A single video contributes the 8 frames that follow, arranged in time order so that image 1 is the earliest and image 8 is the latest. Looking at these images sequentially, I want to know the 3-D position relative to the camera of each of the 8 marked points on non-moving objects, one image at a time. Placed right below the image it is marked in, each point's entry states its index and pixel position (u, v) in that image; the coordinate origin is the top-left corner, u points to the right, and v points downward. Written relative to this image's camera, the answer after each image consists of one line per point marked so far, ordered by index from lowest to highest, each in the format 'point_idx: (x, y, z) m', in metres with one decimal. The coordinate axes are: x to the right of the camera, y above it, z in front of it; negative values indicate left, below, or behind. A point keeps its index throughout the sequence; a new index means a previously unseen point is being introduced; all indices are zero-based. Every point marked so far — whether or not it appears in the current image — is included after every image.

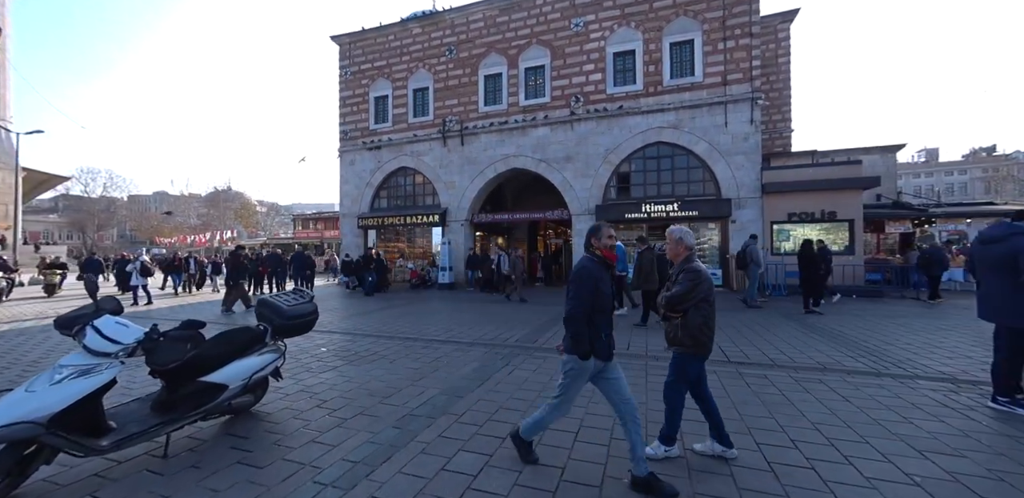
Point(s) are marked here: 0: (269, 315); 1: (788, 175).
0: (-2.4, -0.7, +4.1) m
1: (+9.9, +2.7, +14.6) m
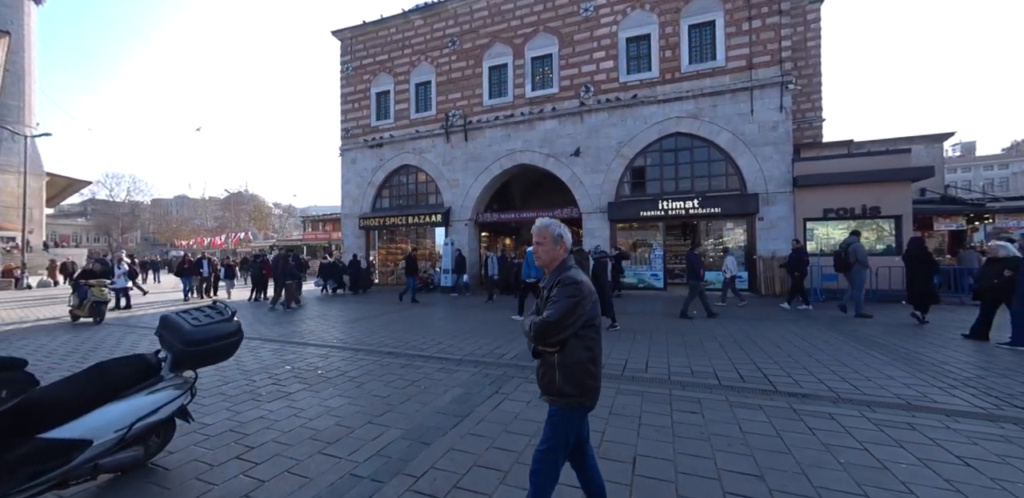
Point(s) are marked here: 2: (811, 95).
0: (-2.6, -0.7, +3.1) m
1: (+10.0, +2.7, +13.2) m
2: (+12.5, +6.4, +17.2) m
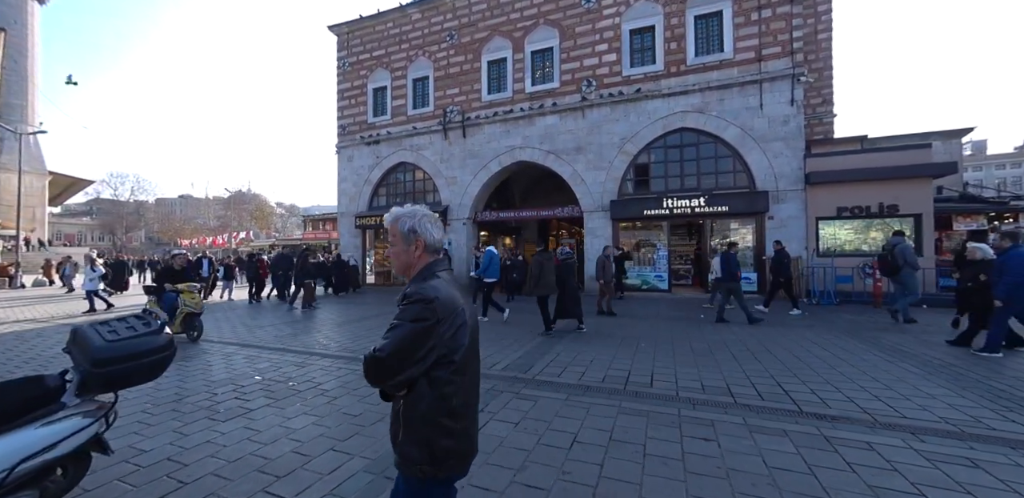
0: (-2.7, -0.7, +2.5) m
1: (+10.0, +2.7, +12.6) m
2: (+12.5, +6.4, +16.6) m
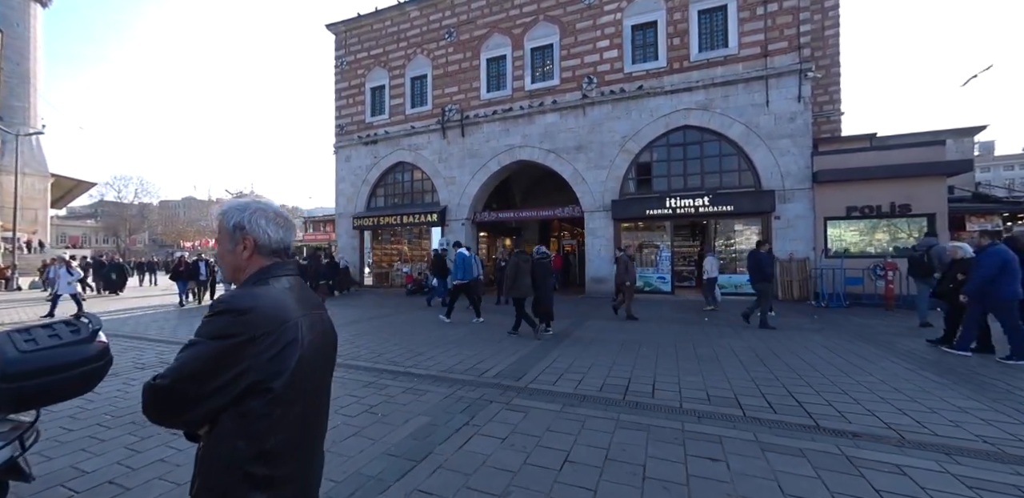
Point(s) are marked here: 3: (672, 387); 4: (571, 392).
0: (-2.8, -0.6, +2.2) m
1: (+9.9, +2.7, +12.1) m
2: (+12.5, +6.4, +16.2) m
3: (+1.8, -1.6, +4.7) m
4: (+0.7, -1.6, +4.6) m
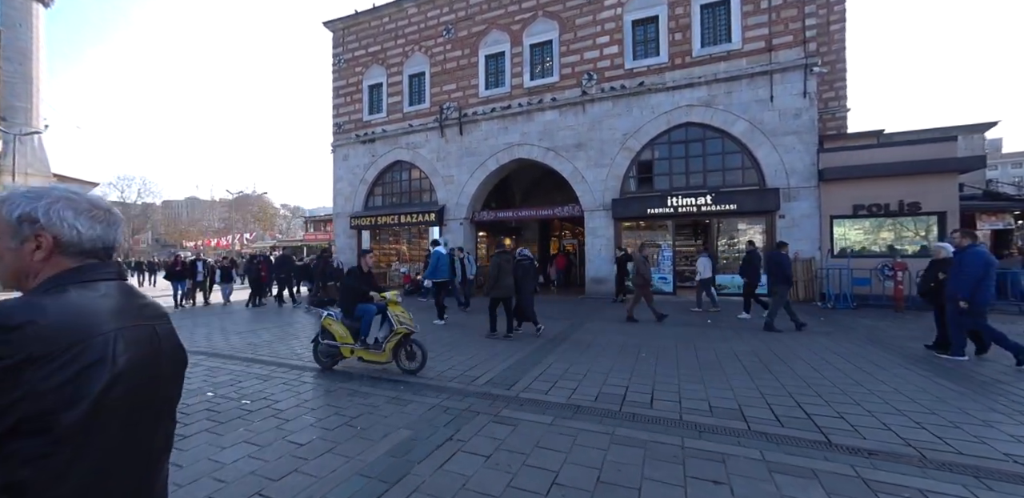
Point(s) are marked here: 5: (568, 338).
0: (-3.0, -0.7, +2.0) m
1: (+9.9, +2.7, +11.8) m
2: (+12.4, +6.4, +15.8) m
3: (+1.7, -1.6, +4.4) m
4: (+0.5, -1.6, +4.3) m
5: (+1.1, -1.7, +7.8) m
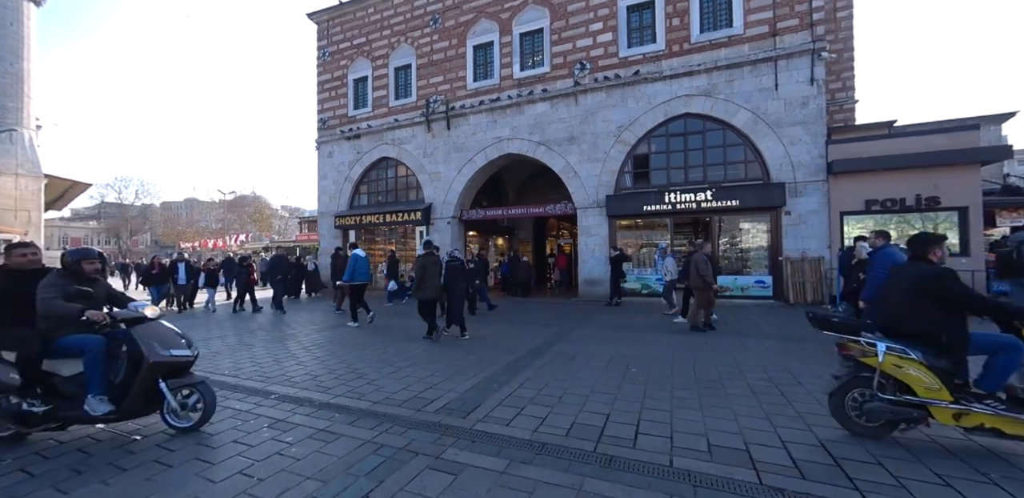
0: (-3.4, -0.7, +1.1) m
1: (+9.5, +2.7, +11.0) m
2: (+12.0, +6.4, +15.0) m
3: (+1.3, -1.6, +3.6) m
4: (+0.1, -1.6, +3.4) m
5: (+0.7, -1.7, +6.9) m
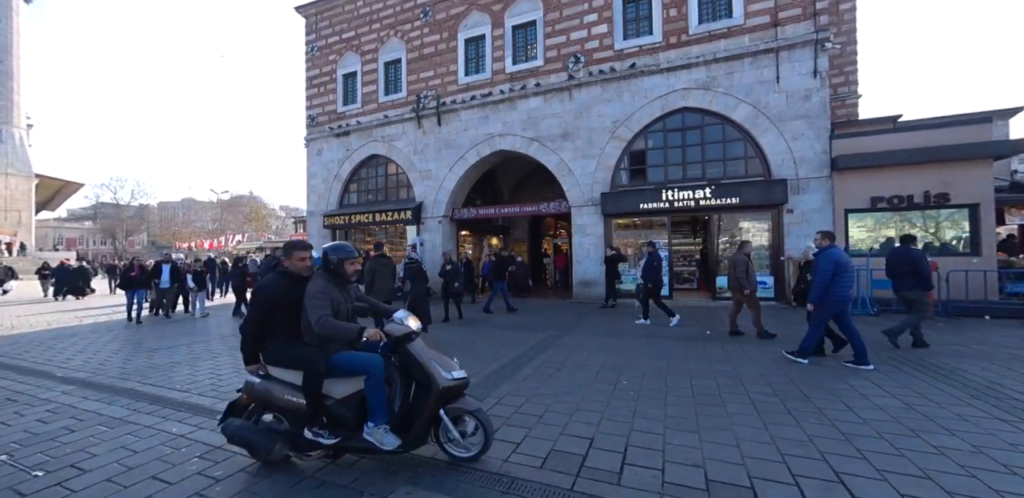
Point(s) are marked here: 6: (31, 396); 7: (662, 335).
0: (-3.6, -0.7, +0.6) m
1: (+9.2, +2.7, +10.5) m
2: (+11.8, +6.5, +14.5) m
3: (+1.1, -1.6, +3.1) m
4: (-0.1, -1.6, +3.0) m
5: (+0.4, -1.7, +6.5) m
6: (-5.9, -1.8, +5.0) m
7: (+2.9, -1.7, +8.1) m
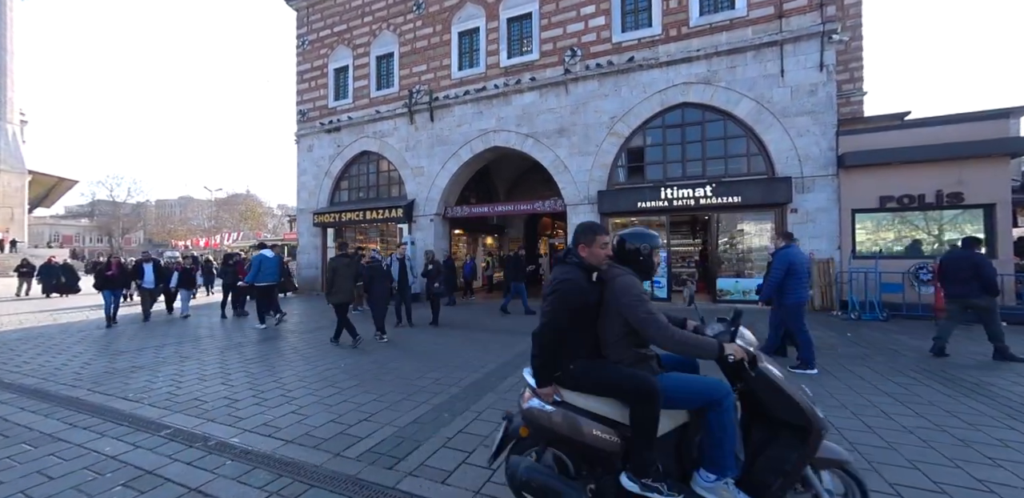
0: (-3.8, -0.6, +0.2) m
1: (+9.0, +2.7, +10.1) m
2: (+11.6, +6.4, +14.1) m
3: (+0.9, -1.6, +2.6) m
4: (-0.3, -1.6, +2.5) m
5: (+0.2, -1.7, +6.0) m
6: (-6.1, -1.7, +4.5) m
7: (+2.7, -1.7, +7.6) m
